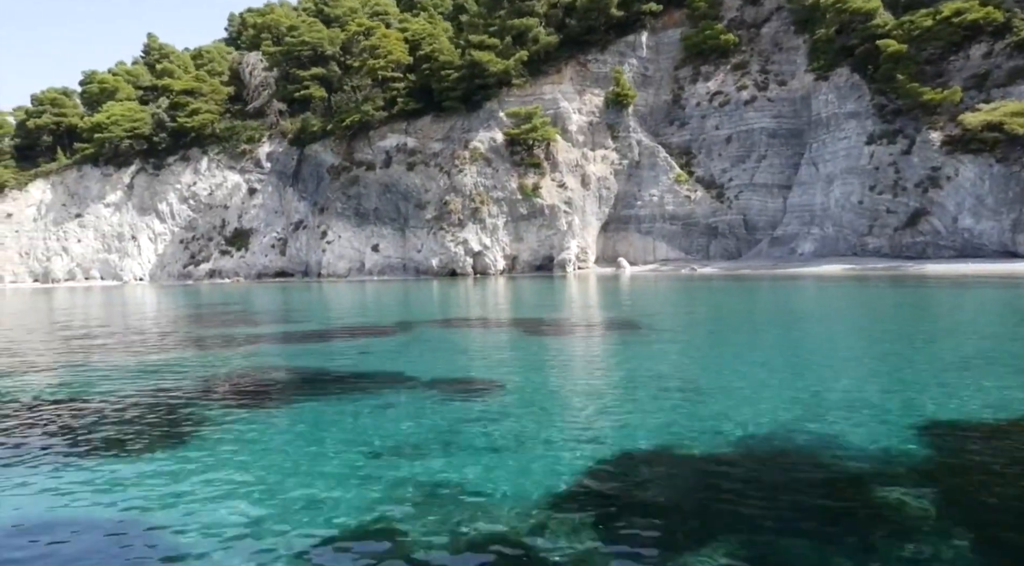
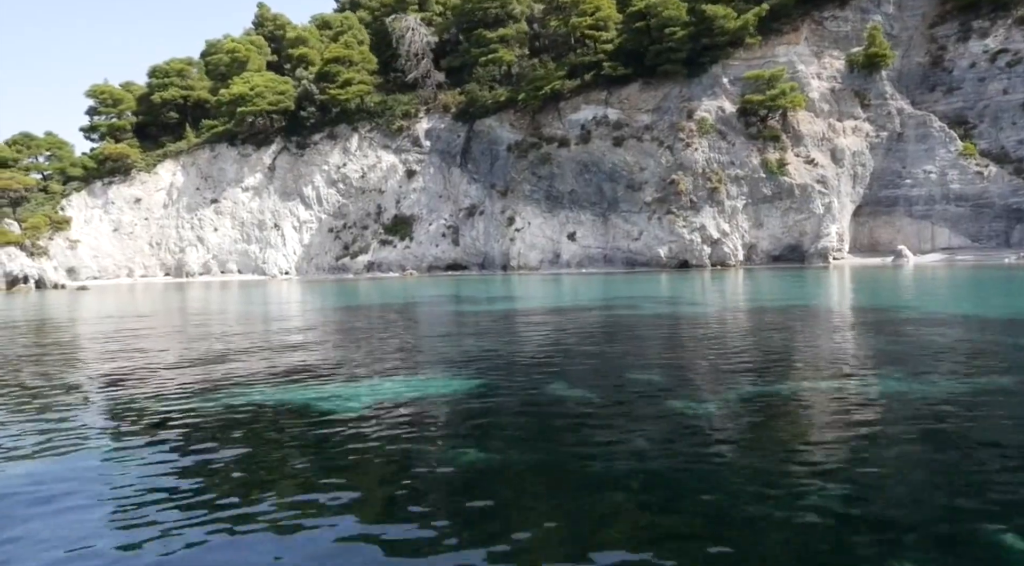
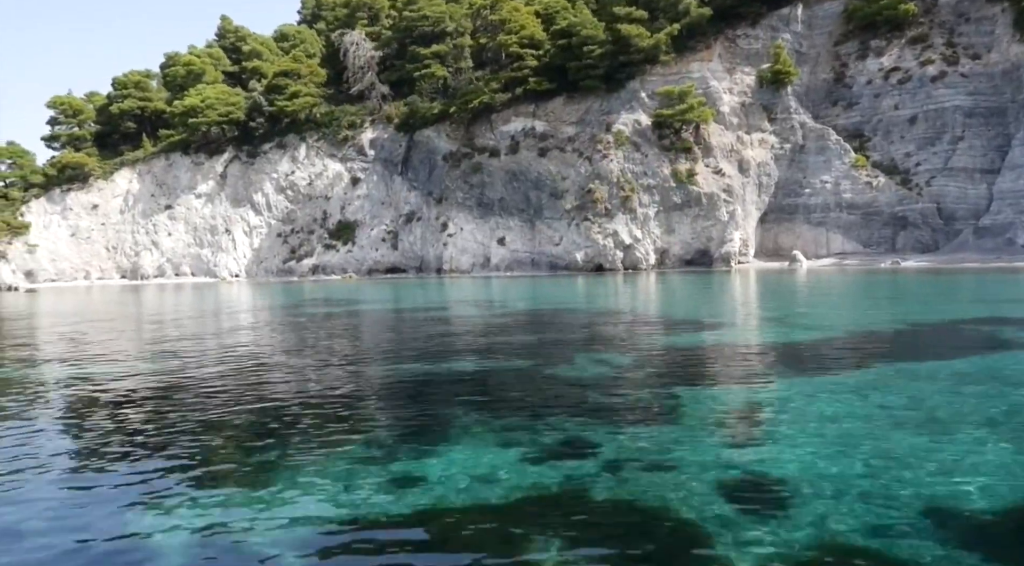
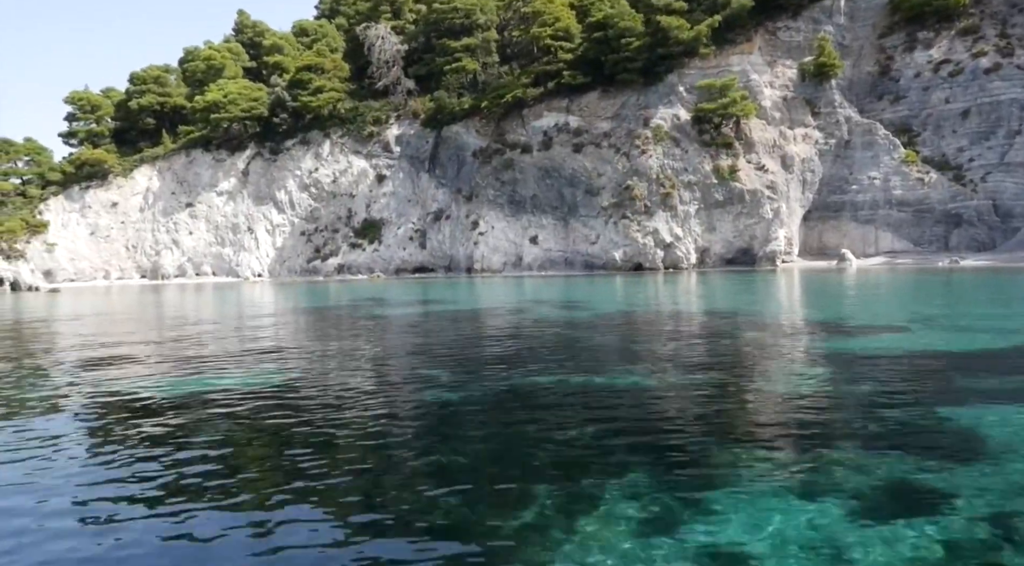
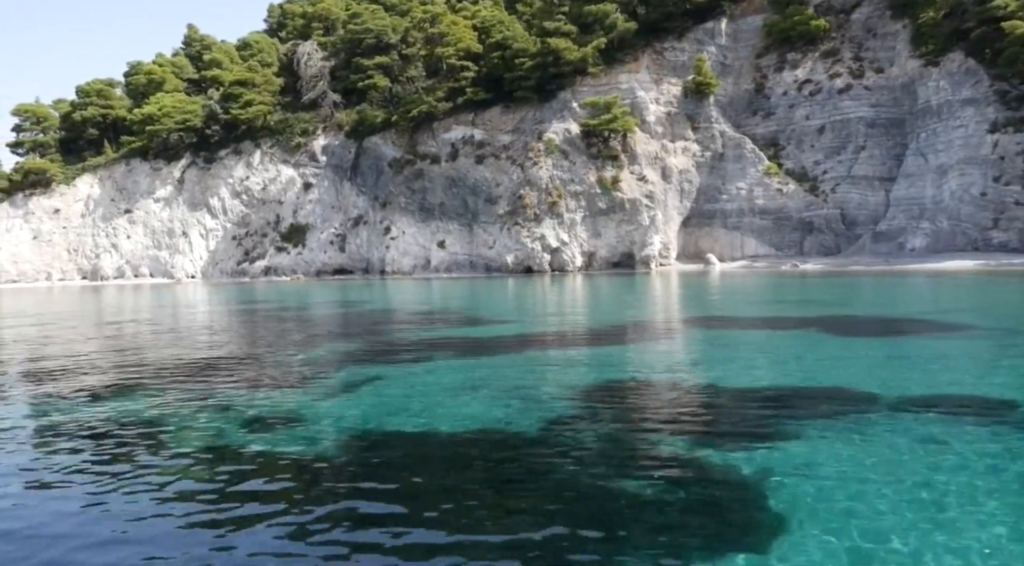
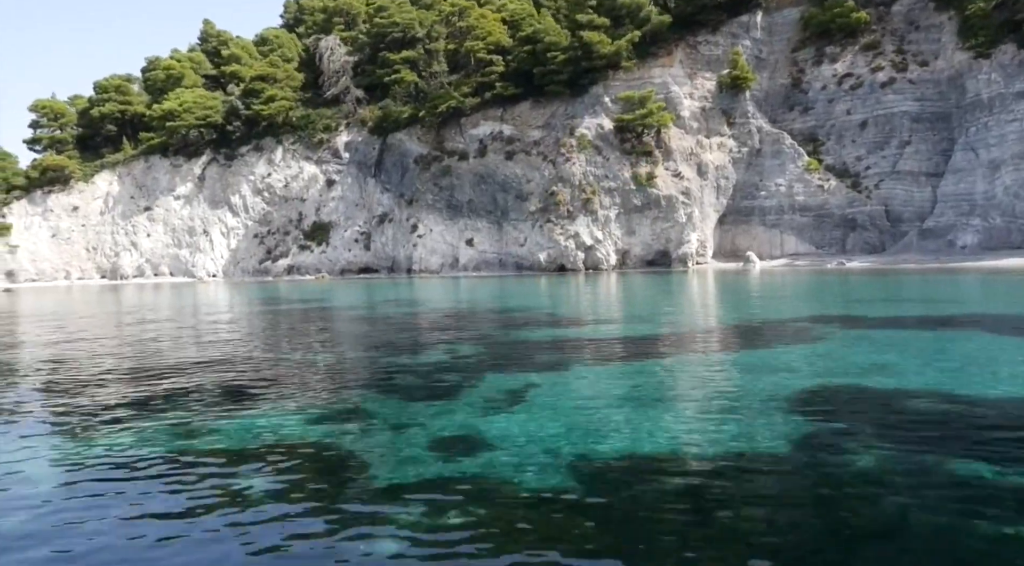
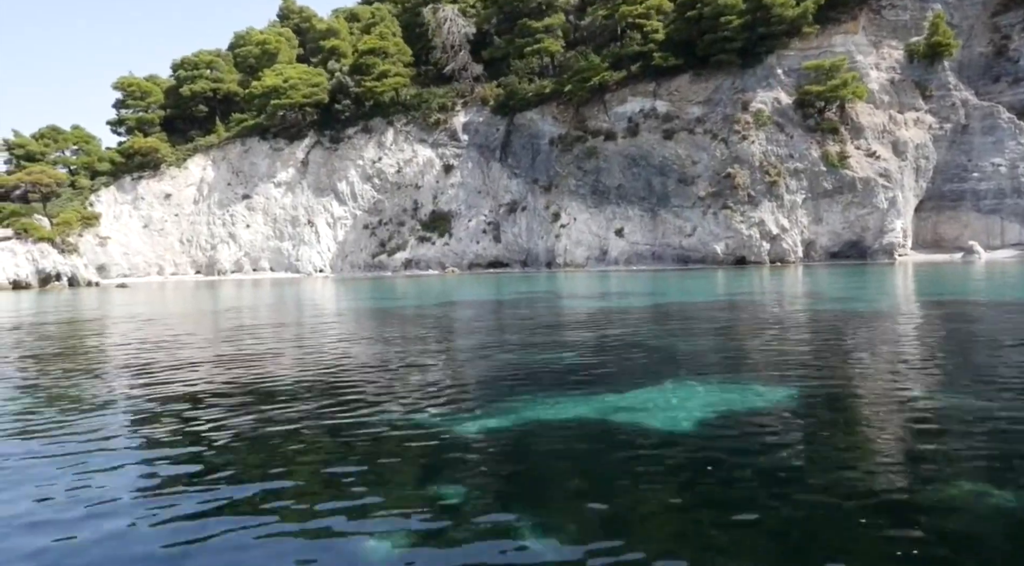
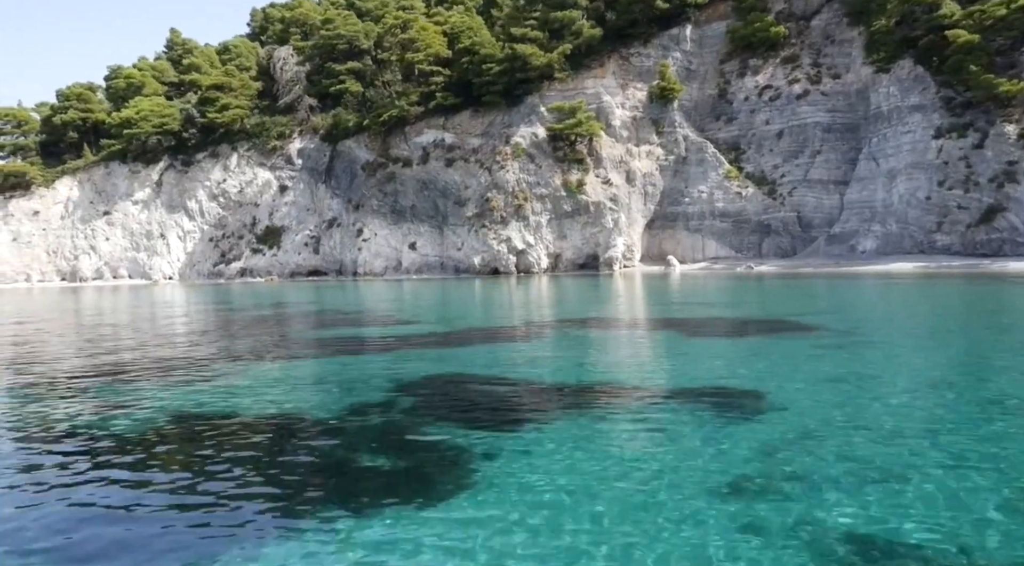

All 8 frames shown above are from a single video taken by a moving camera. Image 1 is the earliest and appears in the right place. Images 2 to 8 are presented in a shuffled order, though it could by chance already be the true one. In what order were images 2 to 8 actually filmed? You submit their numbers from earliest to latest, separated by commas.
8, 5, 6, 3, 4, 2, 7
